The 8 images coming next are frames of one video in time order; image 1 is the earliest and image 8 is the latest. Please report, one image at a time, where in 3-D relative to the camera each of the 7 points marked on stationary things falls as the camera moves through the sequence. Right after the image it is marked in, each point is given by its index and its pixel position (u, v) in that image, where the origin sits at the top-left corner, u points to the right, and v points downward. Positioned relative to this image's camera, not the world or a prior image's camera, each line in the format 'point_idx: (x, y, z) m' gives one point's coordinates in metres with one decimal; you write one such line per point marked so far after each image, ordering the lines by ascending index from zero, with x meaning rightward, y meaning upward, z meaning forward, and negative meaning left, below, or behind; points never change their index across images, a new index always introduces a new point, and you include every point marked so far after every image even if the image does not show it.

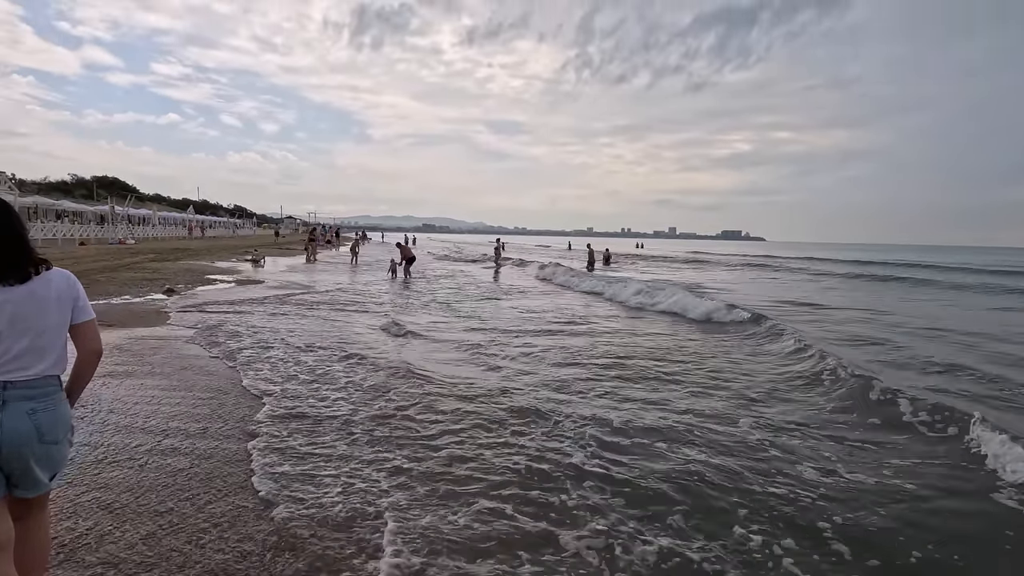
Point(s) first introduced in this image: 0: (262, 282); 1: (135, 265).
0: (-6.8, +0.1, +14.6) m
1: (-12.5, +0.8, +17.8) m
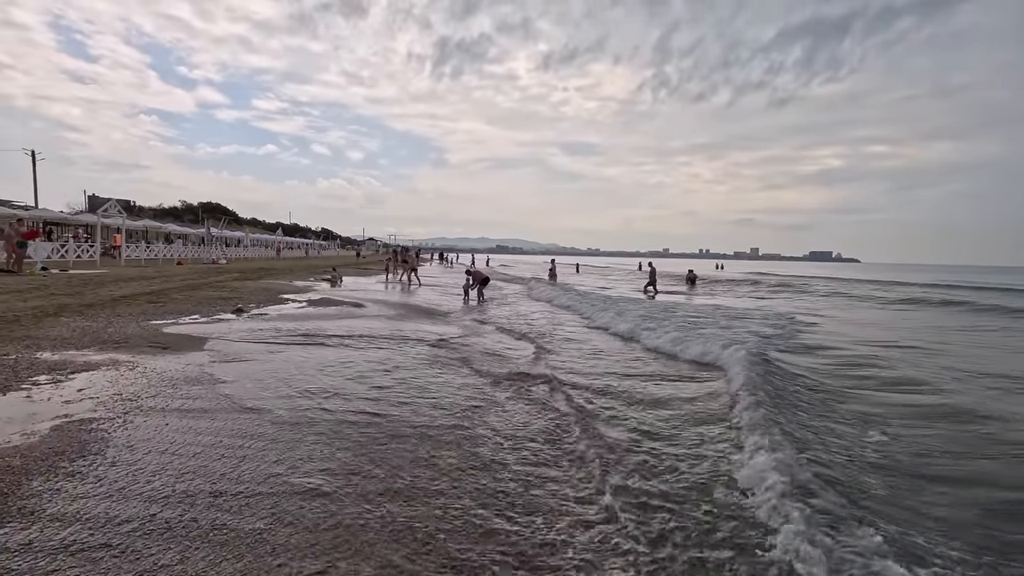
0: (-4.8, -0.4, +14.2) m
1: (-10.0, +0.1, +18.2) m
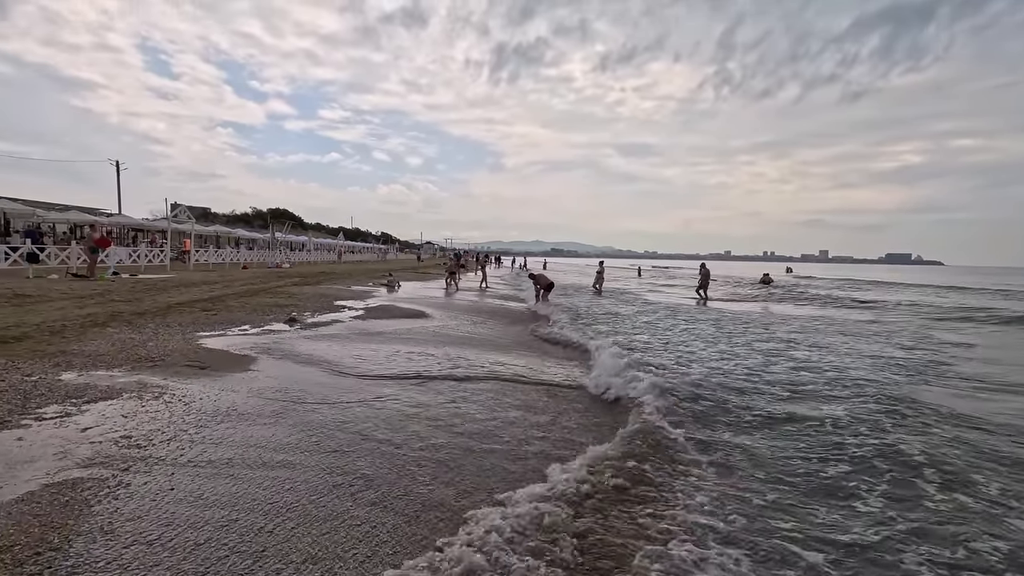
0: (-3.1, -0.6, +13.2) m
1: (-7.8, 0.0, +17.7) m
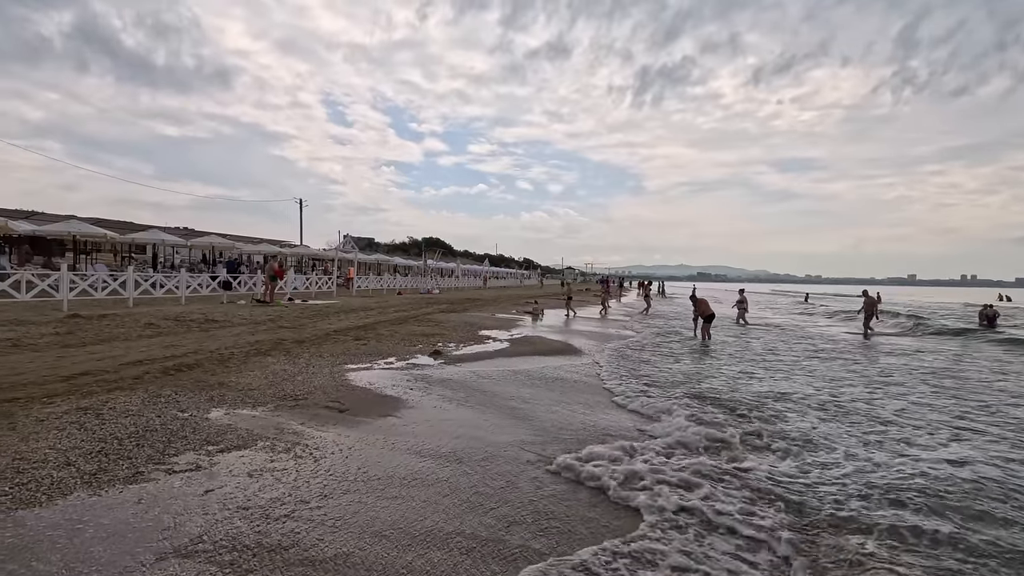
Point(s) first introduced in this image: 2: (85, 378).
0: (+0.5, -1.3, +12.3) m
1: (-2.9, -1.0, +17.9) m
2: (-5.6, -1.2, +7.0) m
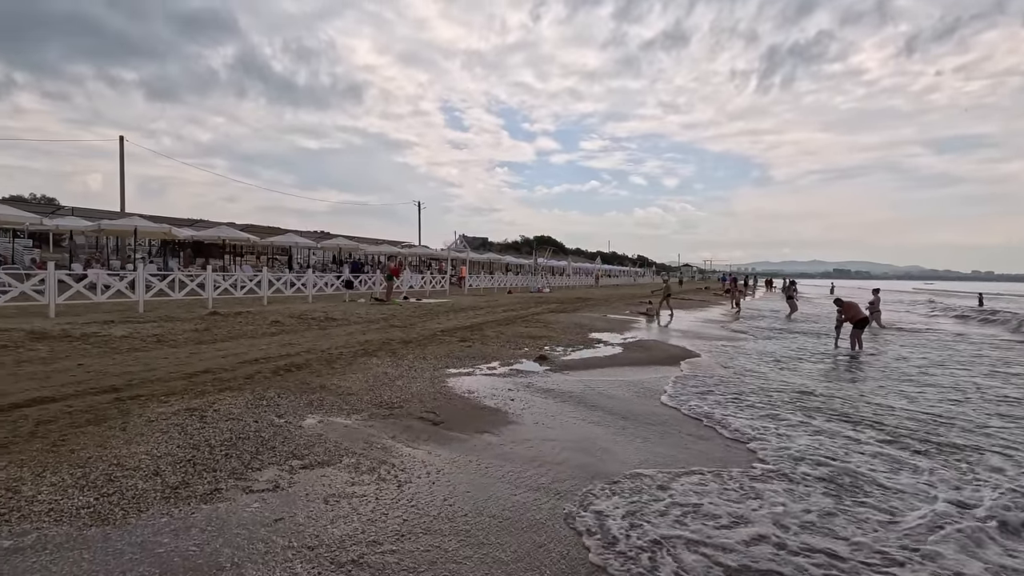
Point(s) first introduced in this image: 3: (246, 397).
0: (+2.9, -1.3, +11.2) m
1: (+0.7, -0.9, +17.4) m
2: (-4.2, -1.2, +7.3) m
3: (-3.1, -1.3, +6.3) m
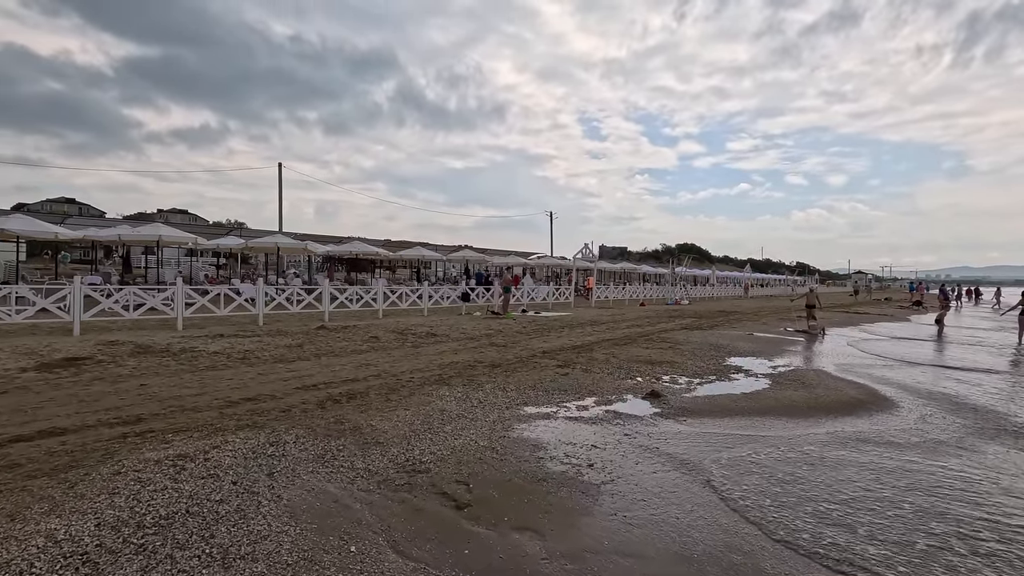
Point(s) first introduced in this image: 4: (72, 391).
0: (+4.6, -1.5, +8.3) m
1: (+4.1, -1.3, +14.9) m
2: (-3.2, -1.4, +6.4) m
3: (-2.4, -1.5, +5.1) m
4: (-5.7, -1.3, +7.0) m
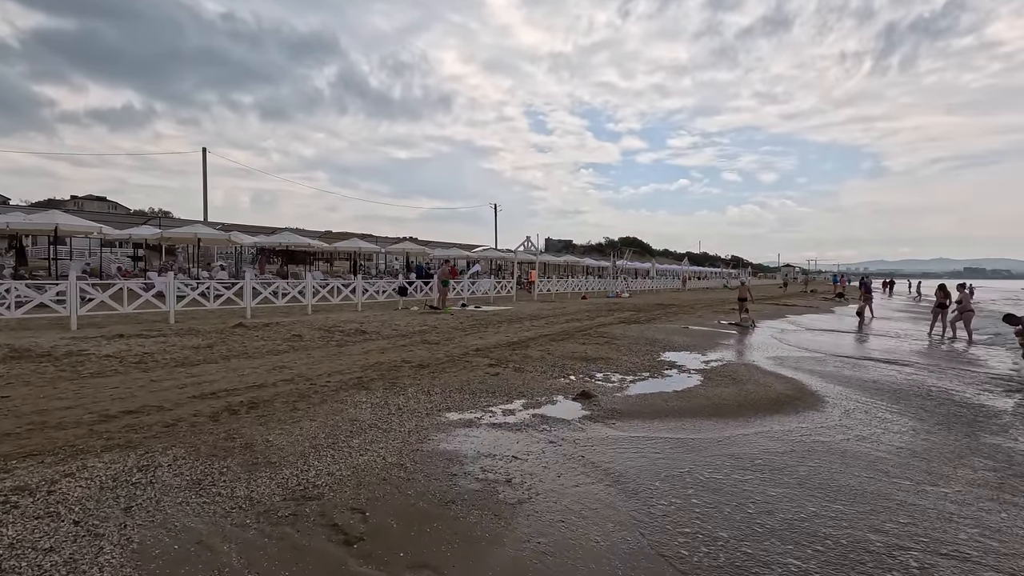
0: (+3.5, -1.4, +8.3) m
1: (+2.4, -1.1, +14.7) m
2: (-4.1, -1.4, +5.6) m
3: (-3.2, -1.5, +4.4) m
4: (-6.6, -1.3, +5.9) m
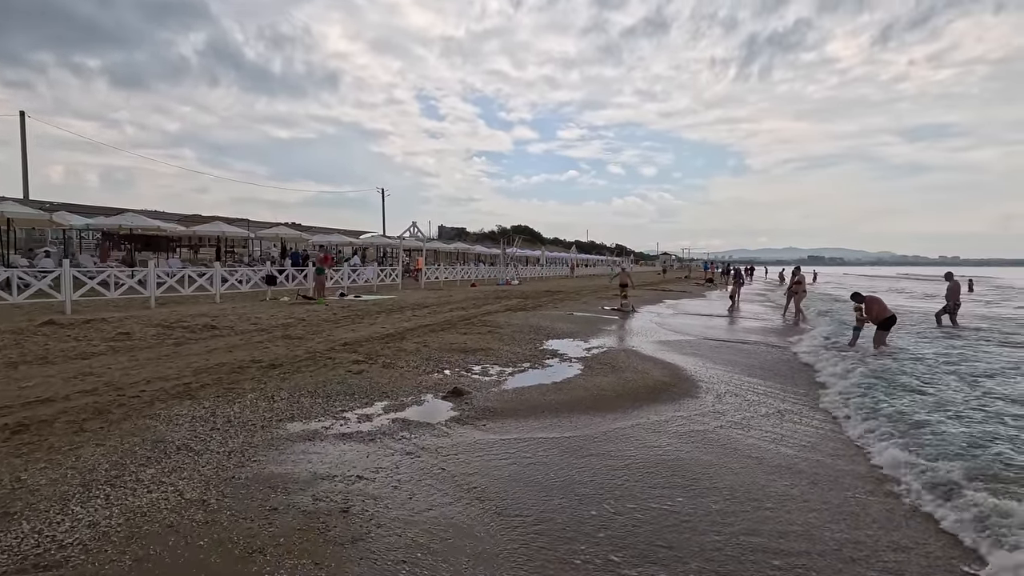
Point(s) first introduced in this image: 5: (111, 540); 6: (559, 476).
0: (+1.6, -1.2, +8.1) m
1: (-0.8, -0.8, +14.2) m
2: (-5.3, -1.3, +3.9) m
3: (-4.2, -1.4, +3.0) m
4: (-7.9, -1.3, +3.8) m
5: (-2.2, -1.4, +3.0) m
6: (+0.4, -1.5, +4.2) m
